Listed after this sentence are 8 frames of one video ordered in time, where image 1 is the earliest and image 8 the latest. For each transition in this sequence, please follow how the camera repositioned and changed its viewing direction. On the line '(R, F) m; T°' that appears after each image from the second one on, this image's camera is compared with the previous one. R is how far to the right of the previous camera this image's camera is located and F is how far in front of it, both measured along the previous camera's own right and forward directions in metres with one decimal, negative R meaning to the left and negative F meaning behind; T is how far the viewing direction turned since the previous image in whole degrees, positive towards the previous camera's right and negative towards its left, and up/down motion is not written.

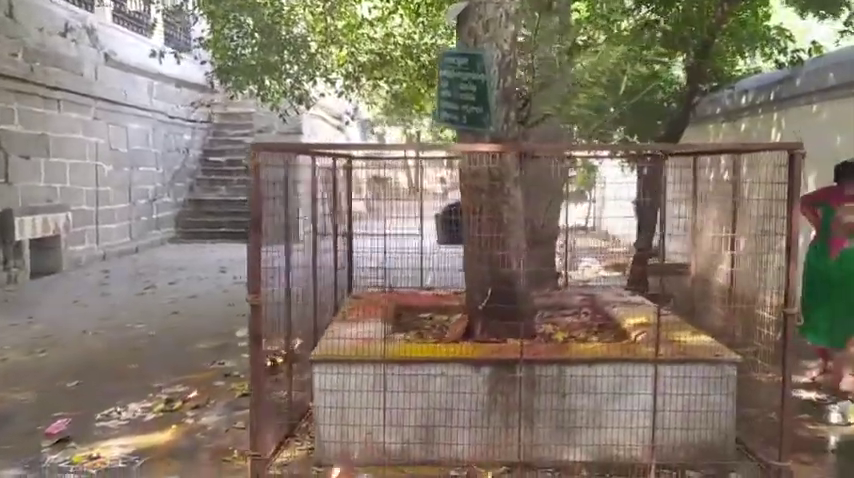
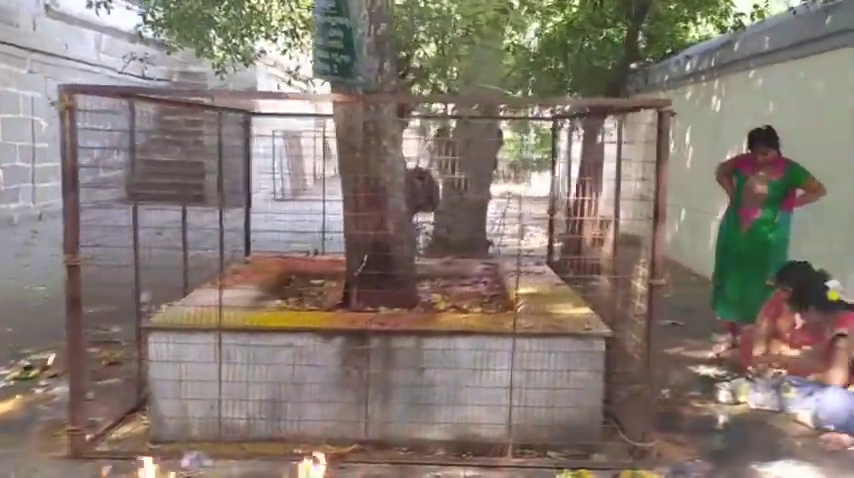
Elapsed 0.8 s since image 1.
(+0.7, +0.3) m; +1°
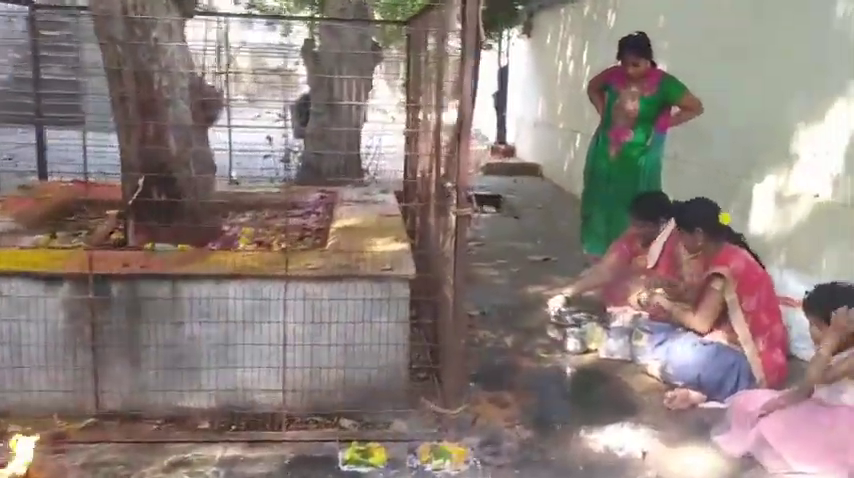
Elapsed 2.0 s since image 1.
(+0.7, +0.8) m; +5°
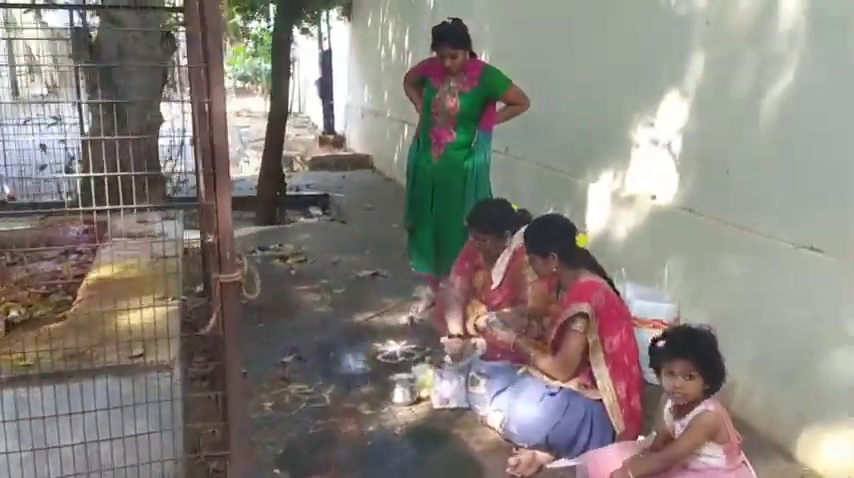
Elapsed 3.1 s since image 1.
(+0.3, +0.7) m; +12°
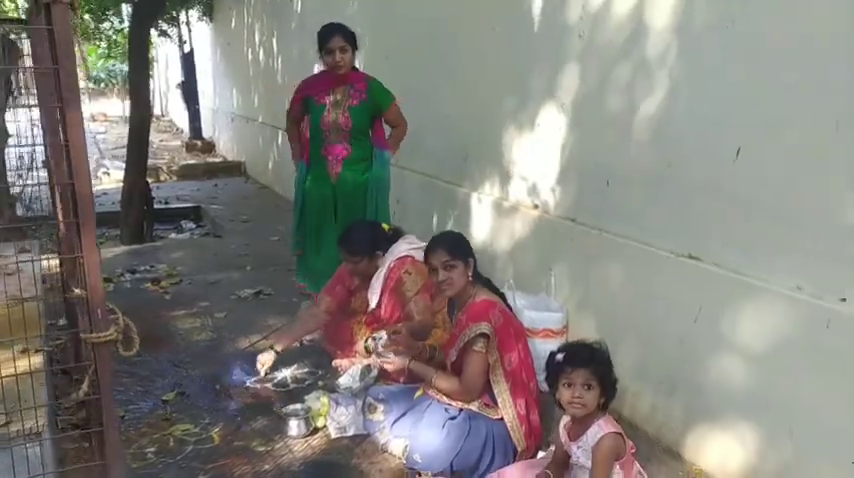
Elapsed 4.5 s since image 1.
(0.0, +0.1) m; +9°
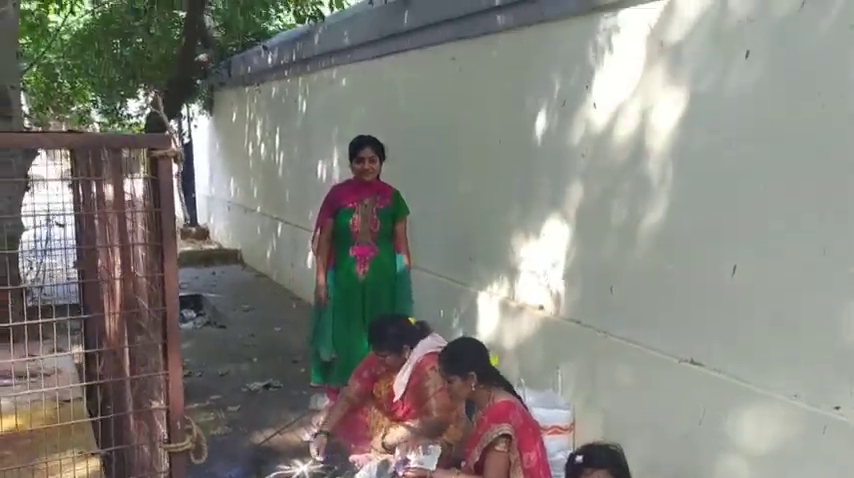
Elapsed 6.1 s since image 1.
(-0.2, -0.3) m; +2°
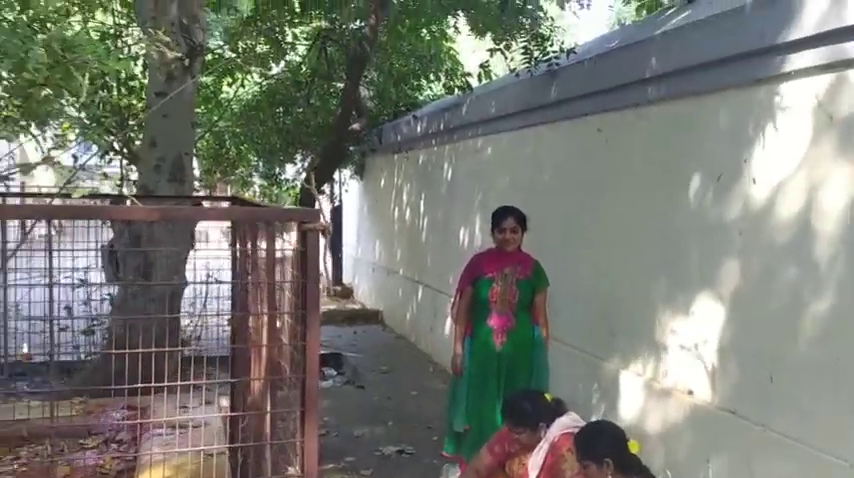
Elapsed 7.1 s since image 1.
(0.0, 0.0) m; -11°
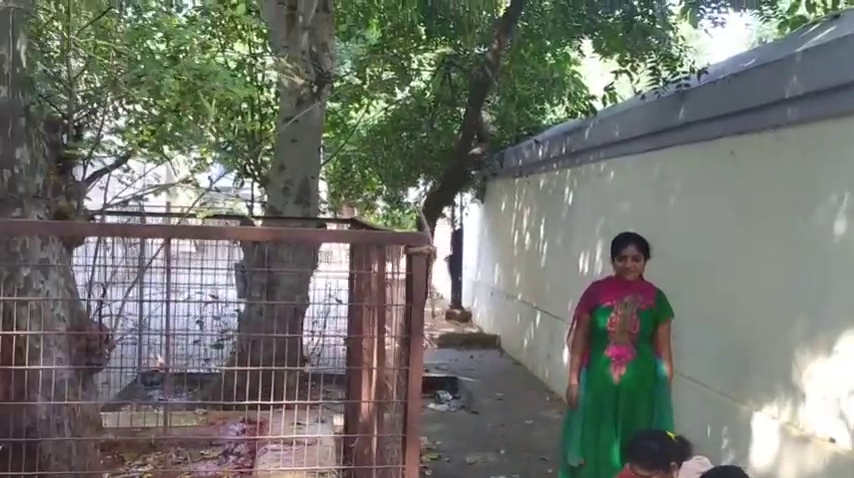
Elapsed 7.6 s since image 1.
(0.0, 0.0) m; -9°
